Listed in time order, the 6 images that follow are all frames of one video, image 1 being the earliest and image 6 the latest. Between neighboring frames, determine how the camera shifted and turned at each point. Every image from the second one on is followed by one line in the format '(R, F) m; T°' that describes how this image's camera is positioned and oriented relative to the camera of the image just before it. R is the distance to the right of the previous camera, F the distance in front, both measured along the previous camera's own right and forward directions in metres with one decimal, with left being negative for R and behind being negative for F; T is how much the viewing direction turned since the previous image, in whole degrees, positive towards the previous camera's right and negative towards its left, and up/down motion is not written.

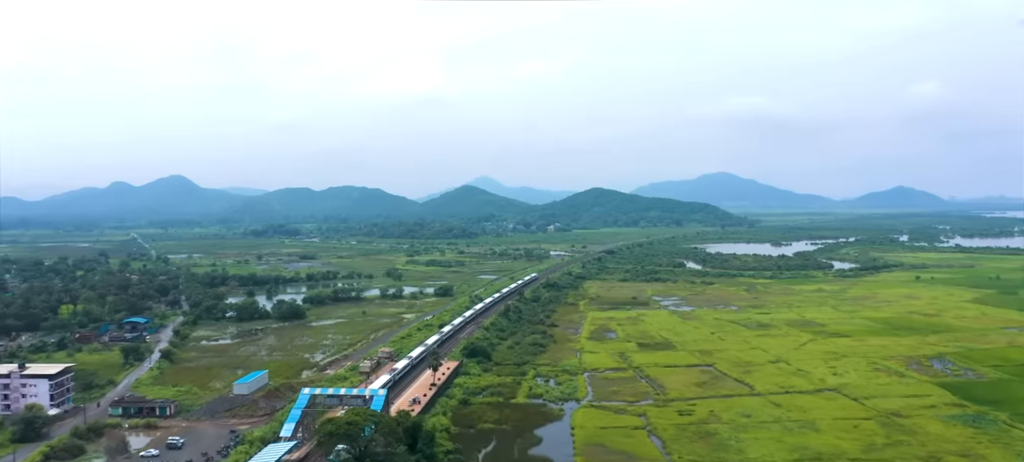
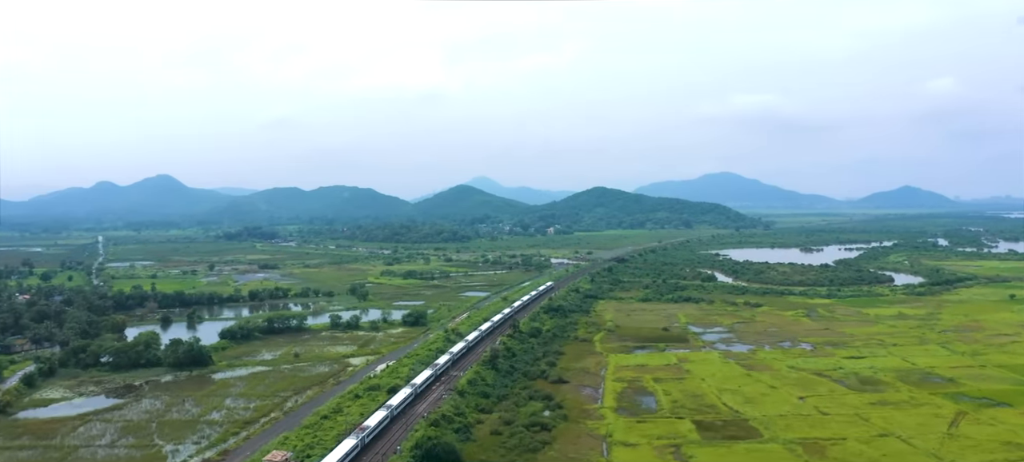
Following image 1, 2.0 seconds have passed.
(+0.5, +20.3) m; 0°
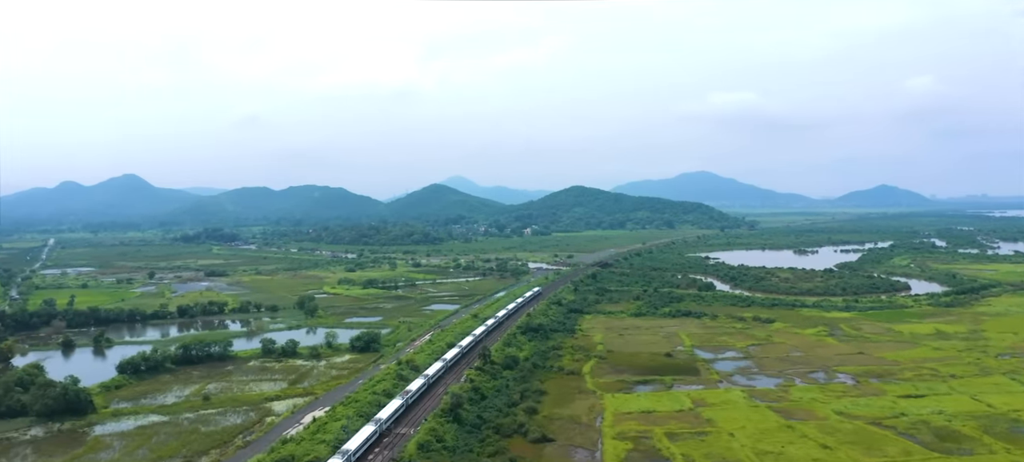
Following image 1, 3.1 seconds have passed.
(+0.4, +11.0) m; +2°
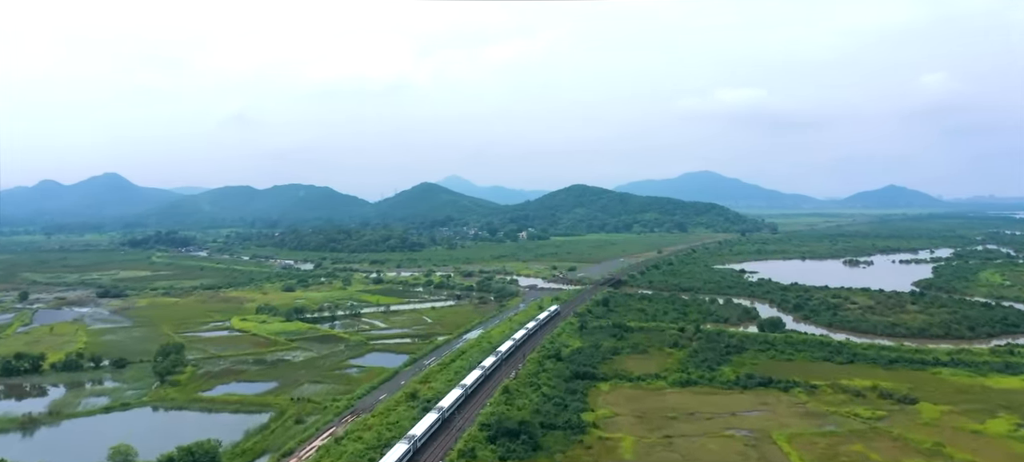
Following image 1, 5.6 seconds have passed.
(+1.6, +25.7) m; 0°
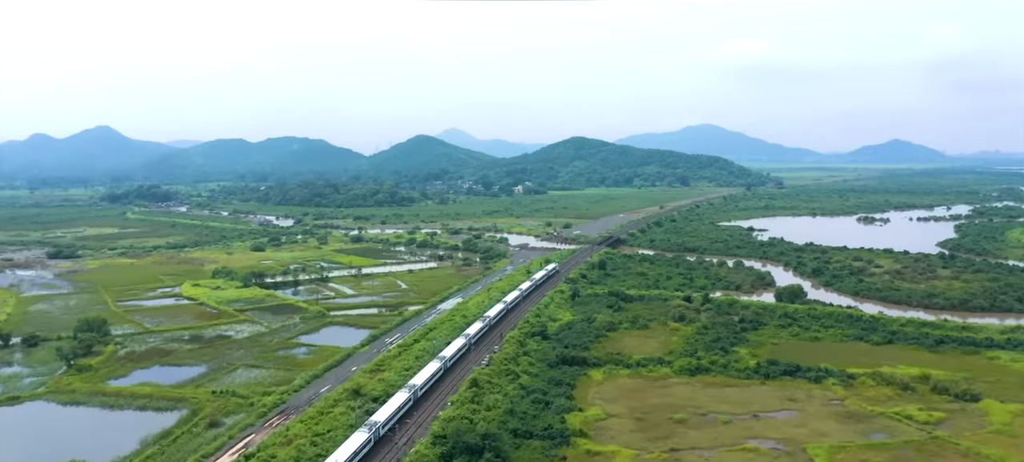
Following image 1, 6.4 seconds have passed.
(+1.2, +7.5) m; 0°
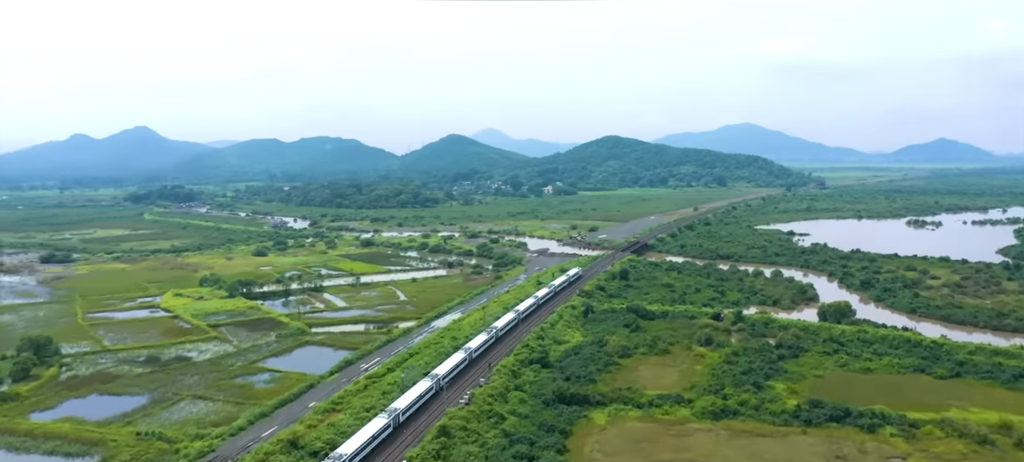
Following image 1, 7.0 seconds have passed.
(+1.8, +5.8) m; -3°
